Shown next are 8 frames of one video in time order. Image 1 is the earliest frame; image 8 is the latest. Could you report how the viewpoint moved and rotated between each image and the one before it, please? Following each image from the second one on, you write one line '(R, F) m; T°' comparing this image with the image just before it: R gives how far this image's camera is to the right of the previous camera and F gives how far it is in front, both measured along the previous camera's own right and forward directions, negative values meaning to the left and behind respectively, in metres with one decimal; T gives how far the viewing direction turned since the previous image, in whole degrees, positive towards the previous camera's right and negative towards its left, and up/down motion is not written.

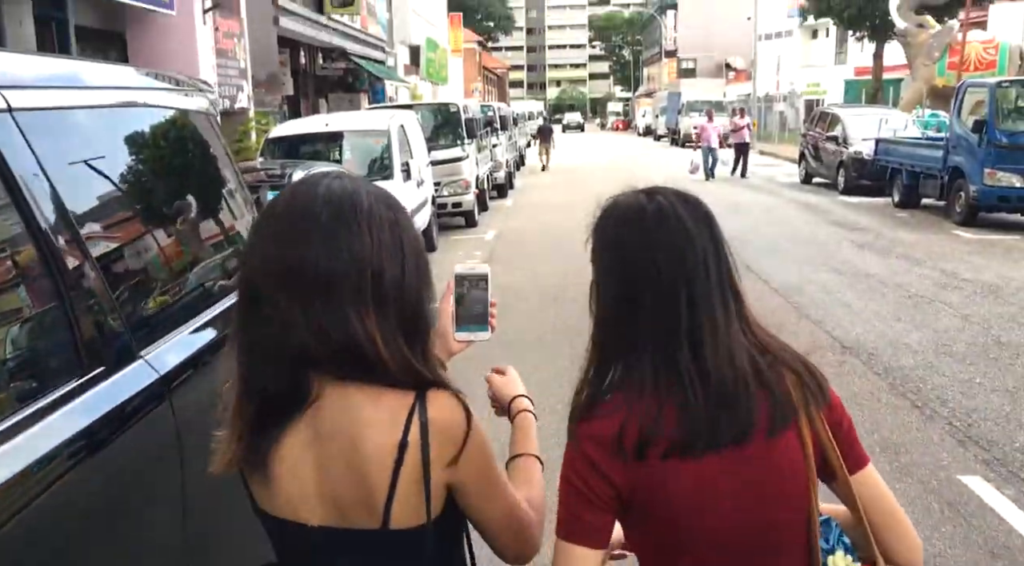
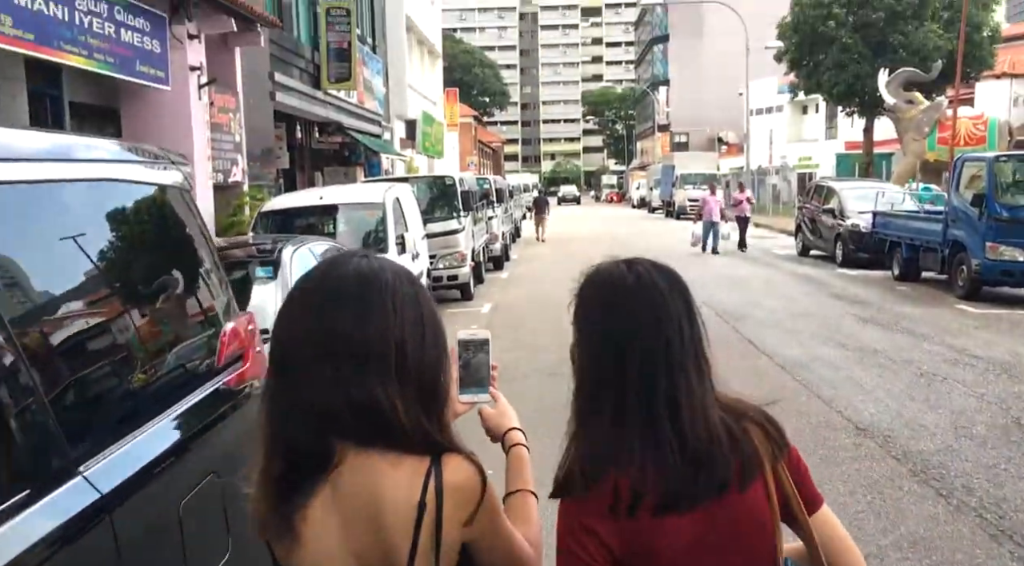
(0.0, +0.3) m; 0°
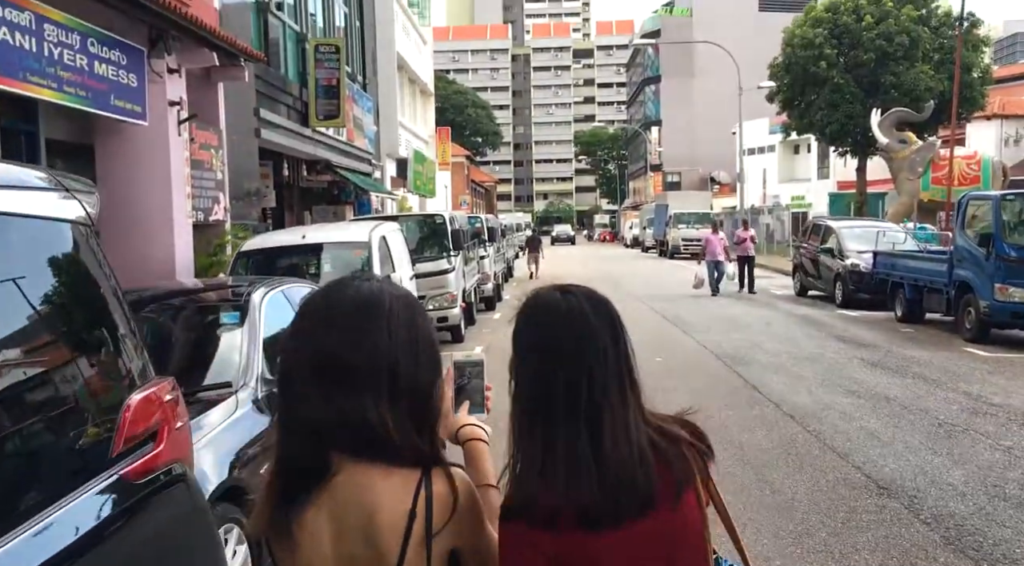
(0.0, +0.5) m; +1°
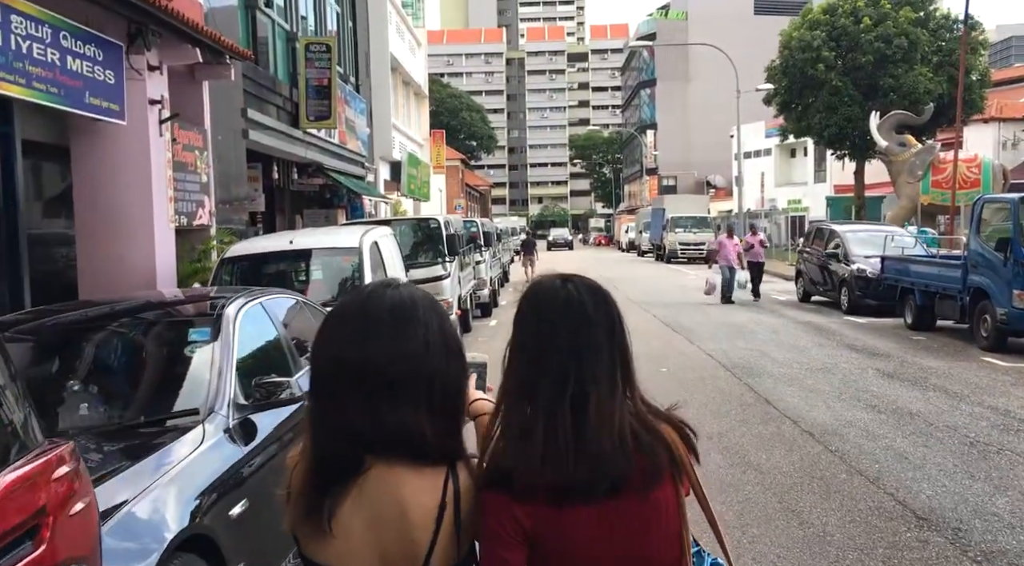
(-0.1, +0.5) m; 0°
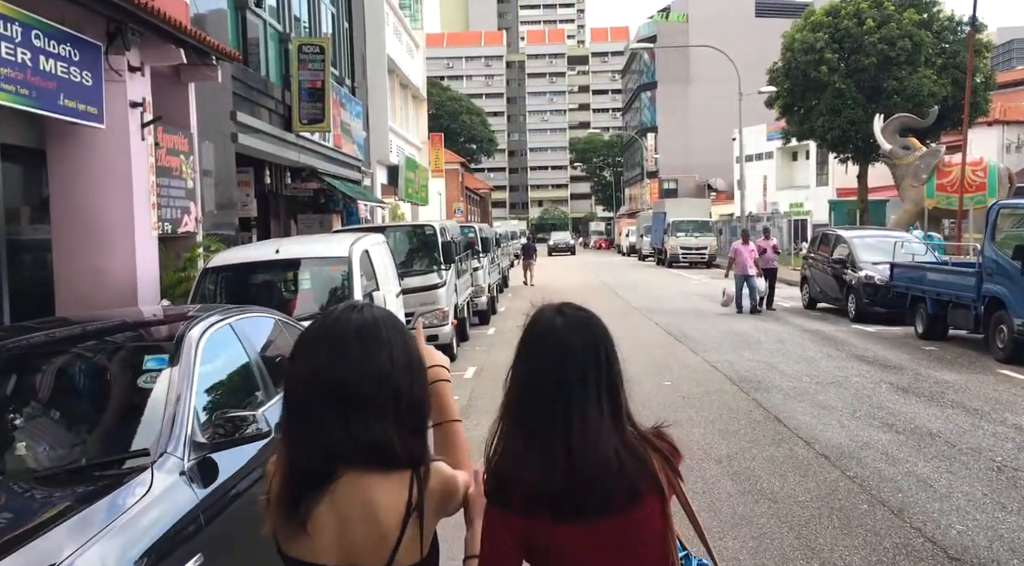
(0.0, +0.4) m; 0°
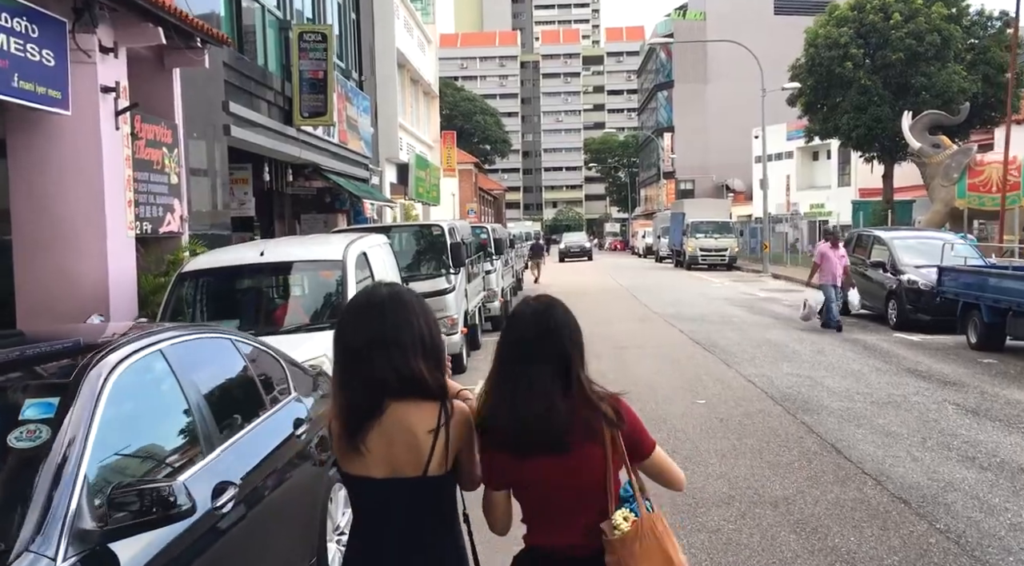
(0.0, +1.1) m; -1°
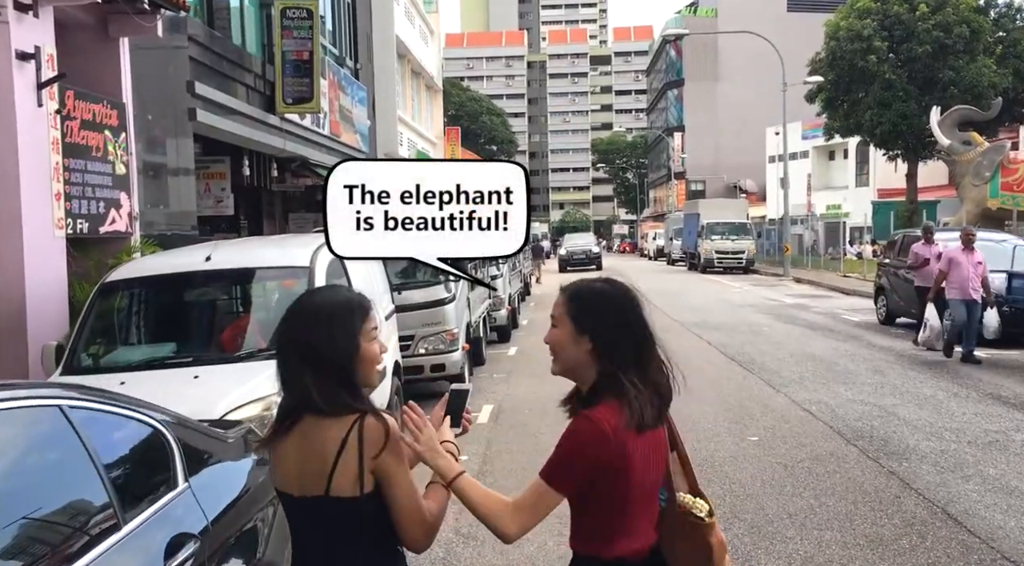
(0.0, +1.7) m; 0°
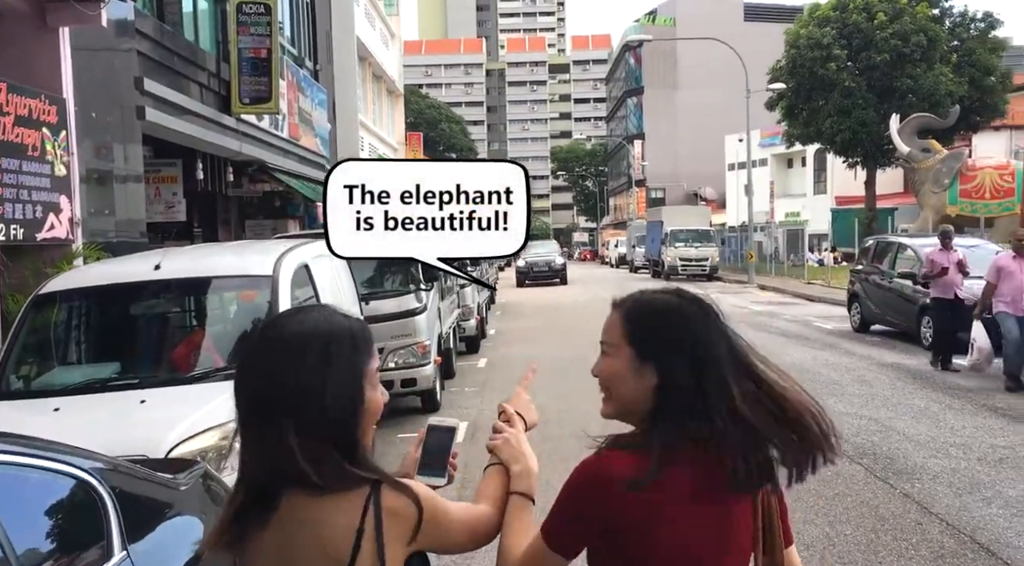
(-0.2, +0.6) m; +3°
